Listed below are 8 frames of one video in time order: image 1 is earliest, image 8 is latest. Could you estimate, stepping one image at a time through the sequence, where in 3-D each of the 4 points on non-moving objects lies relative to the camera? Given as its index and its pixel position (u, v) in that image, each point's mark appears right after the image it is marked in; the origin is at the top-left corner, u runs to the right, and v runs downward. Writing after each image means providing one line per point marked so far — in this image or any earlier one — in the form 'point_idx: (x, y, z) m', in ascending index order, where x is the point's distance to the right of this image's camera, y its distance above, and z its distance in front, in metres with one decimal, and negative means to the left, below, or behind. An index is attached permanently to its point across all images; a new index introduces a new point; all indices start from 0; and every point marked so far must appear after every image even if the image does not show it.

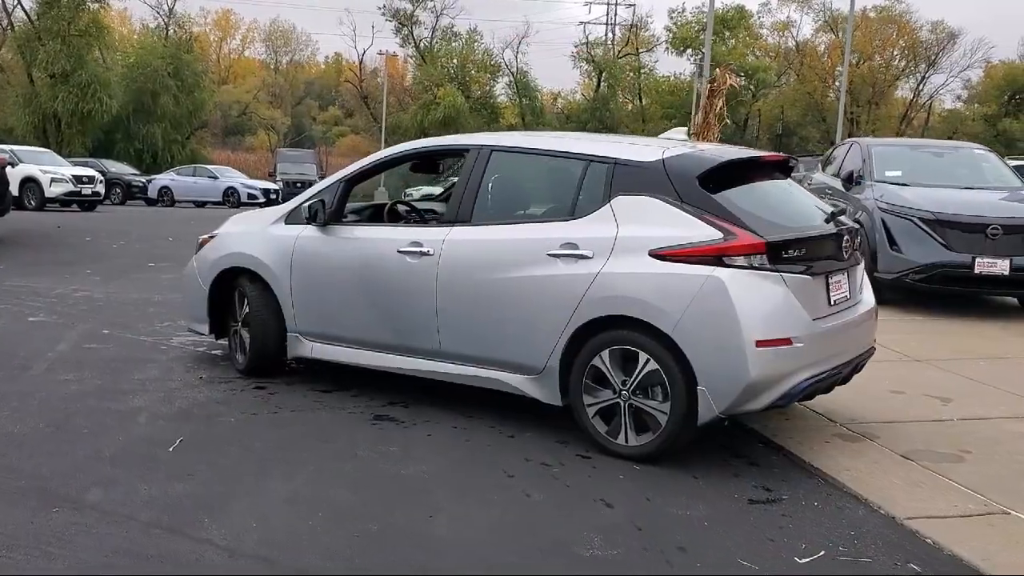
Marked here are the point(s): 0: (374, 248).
0: (-0.8, +0.2, +5.7) m
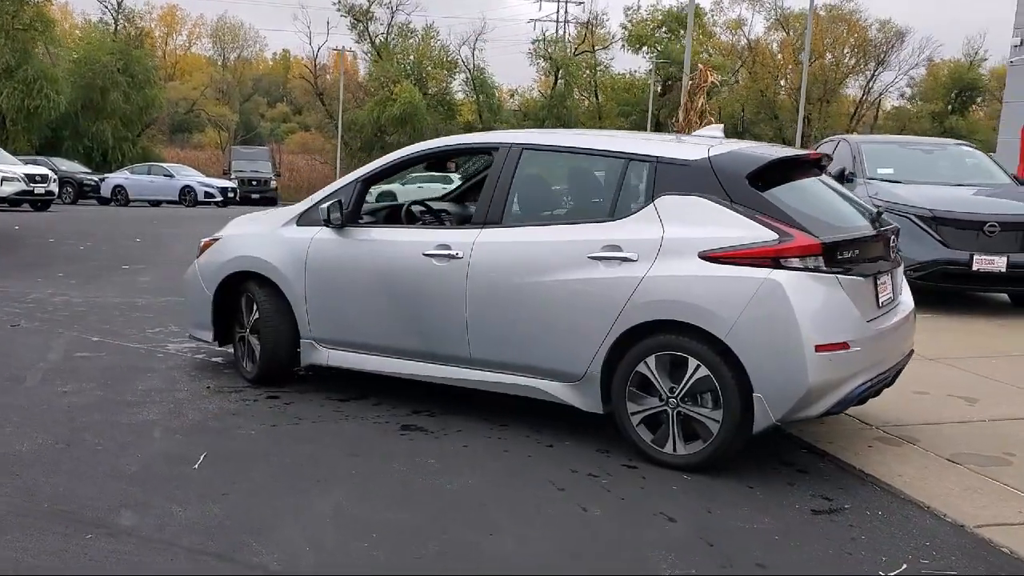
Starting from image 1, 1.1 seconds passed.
0: (-0.6, +0.2, +5.5) m
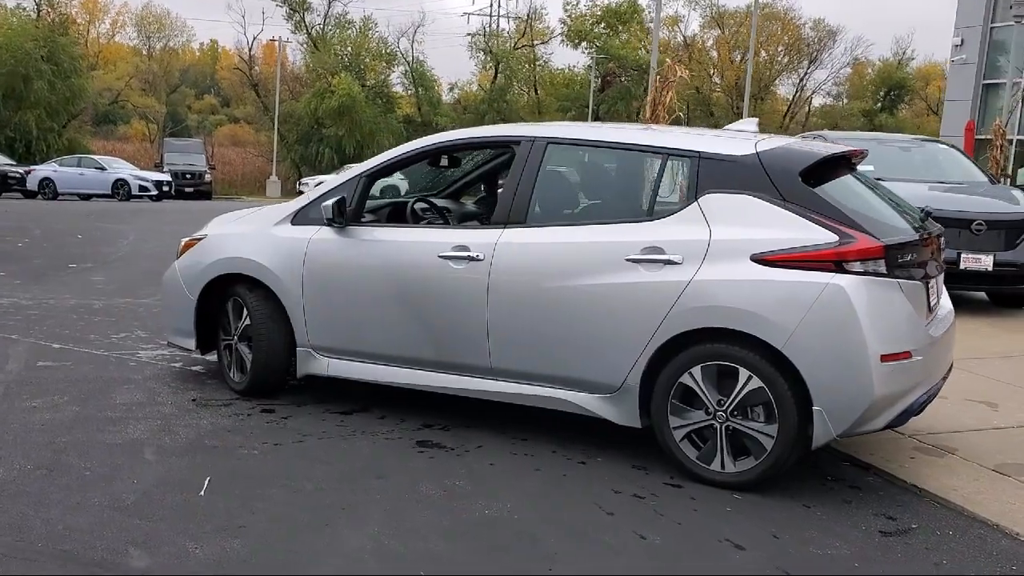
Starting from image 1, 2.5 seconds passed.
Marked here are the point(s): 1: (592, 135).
0: (-0.5, +0.2, +5.1) m
1: (+0.4, +0.7, +4.9) m
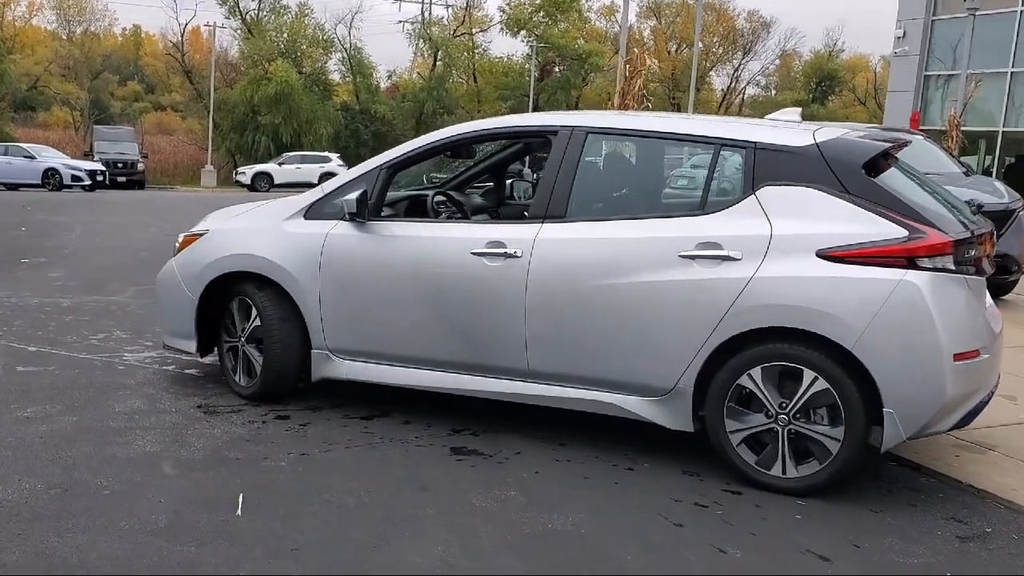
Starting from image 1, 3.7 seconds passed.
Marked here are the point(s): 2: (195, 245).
0: (-0.4, +0.2, +4.8) m
1: (+0.6, +0.8, +4.6) m
2: (-1.7, +0.2, +5.5) m
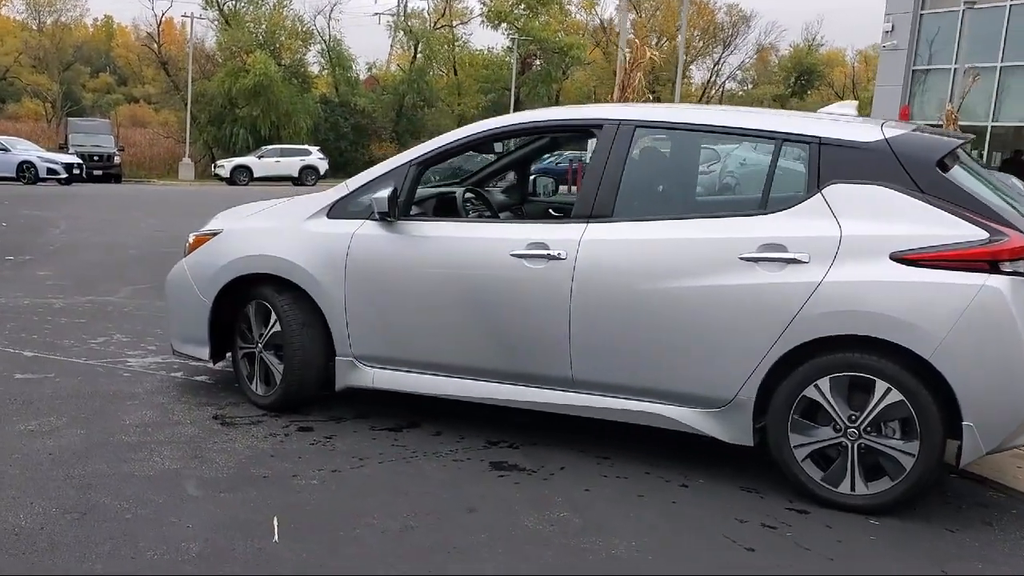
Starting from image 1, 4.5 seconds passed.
0: (-0.2, +0.2, +4.5) m
1: (+0.8, +0.7, +4.4) m
2: (-1.6, +0.2, +5.2) m
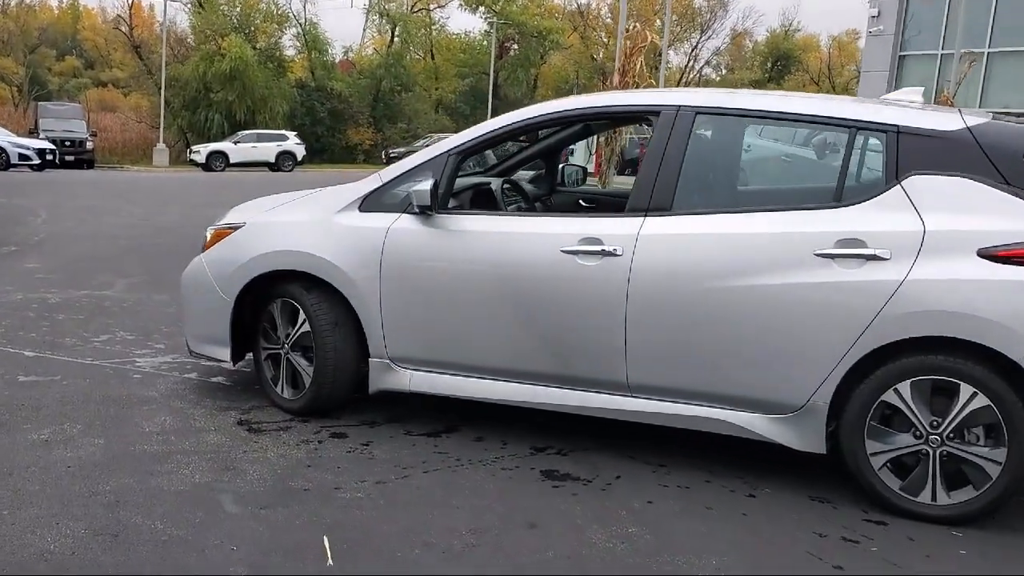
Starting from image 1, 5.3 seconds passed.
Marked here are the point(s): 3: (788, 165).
0: (0.0, +0.2, +4.2) m
1: (+1.0, +0.7, +4.1) m
2: (-1.4, +0.2, +4.9) m
3: (+1.1, +0.5, +4.0) m
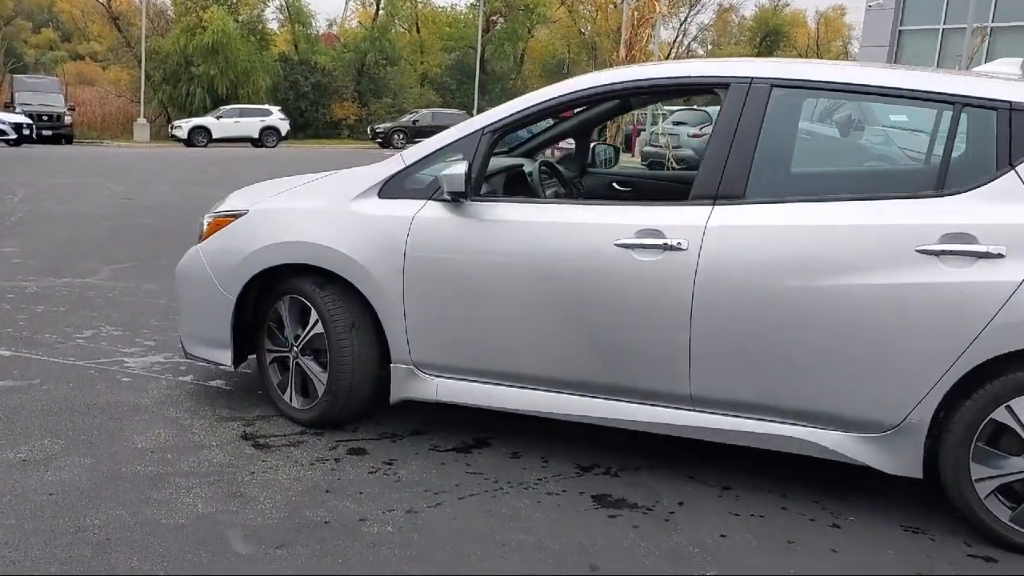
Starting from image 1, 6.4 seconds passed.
0: (+0.2, +0.2, +3.7) m
1: (+1.1, +0.7, +3.6) m
2: (-1.2, +0.3, +4.3) m
3: (+1.3, +0.5, +3.5) m
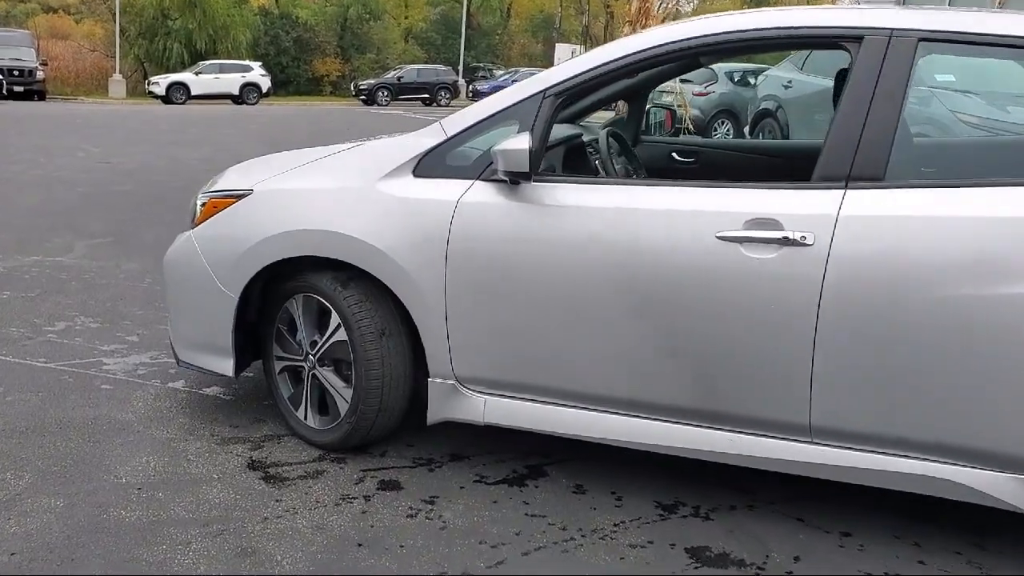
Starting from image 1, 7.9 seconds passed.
0: (+0.4, +0.2, +3.0) m
1: (+1.4, +0.7, +2.9) m
2: (-1.0, +0.3, +3.6) m
3: (+1.5, +0.5, +2.8) m
